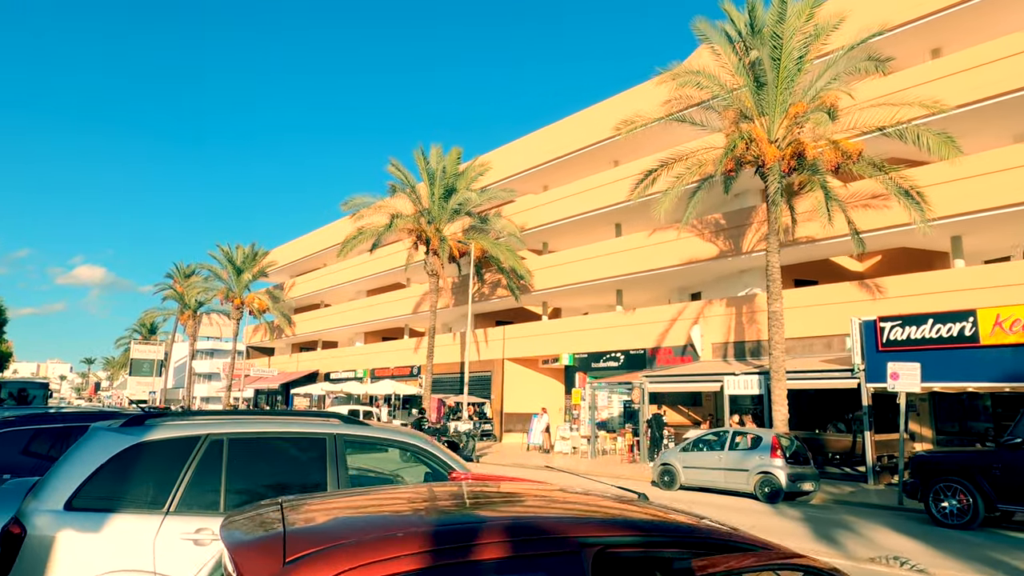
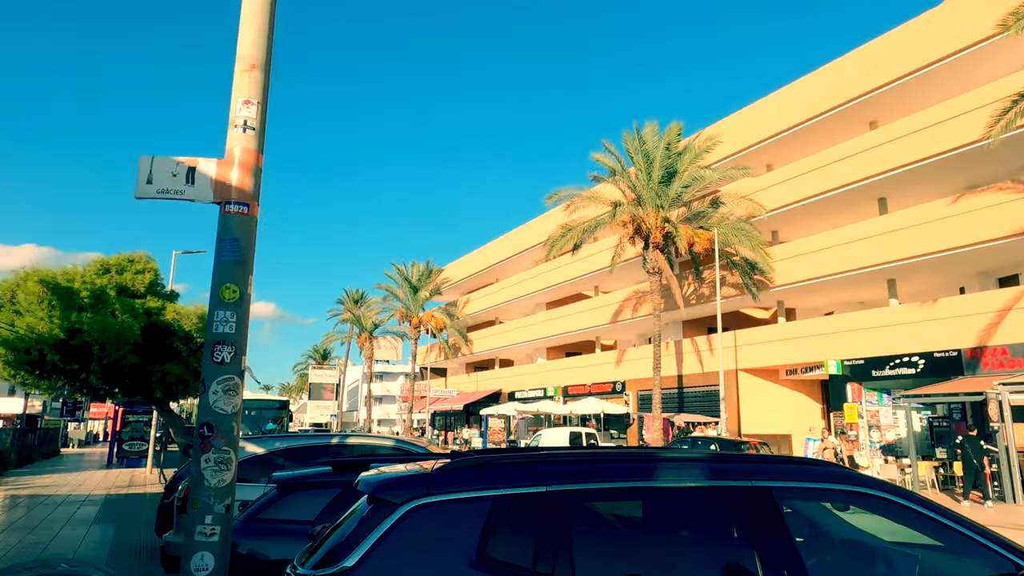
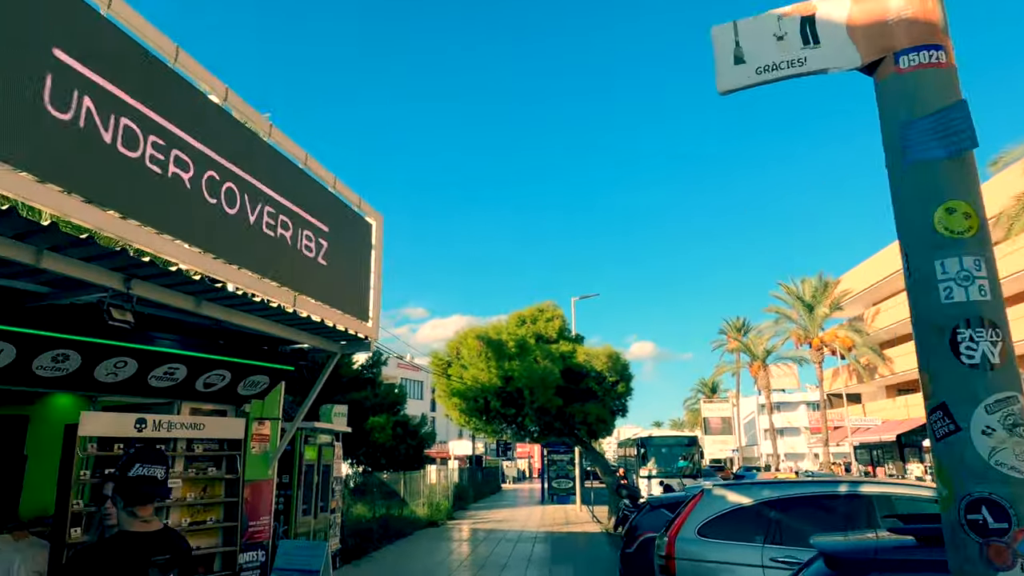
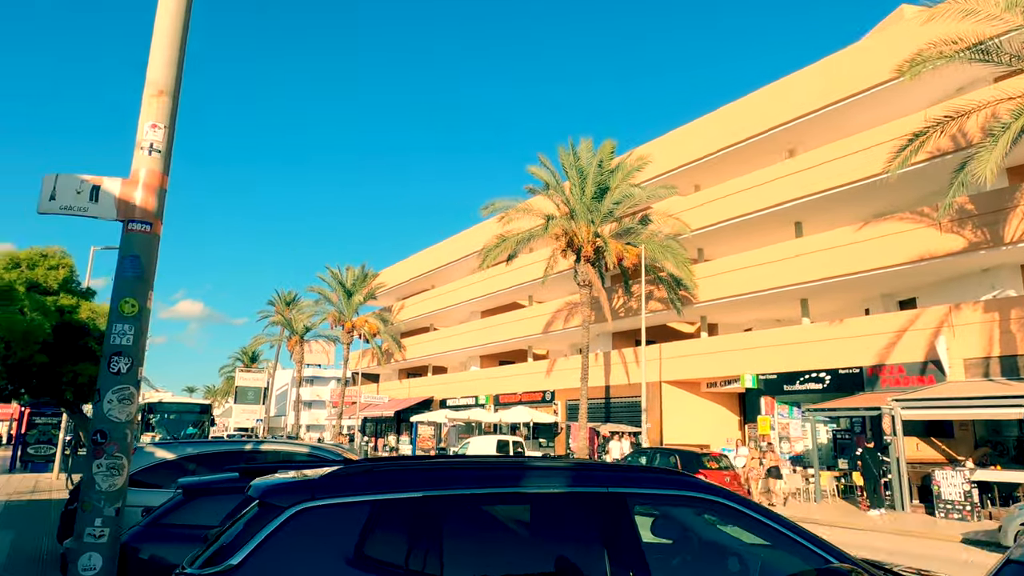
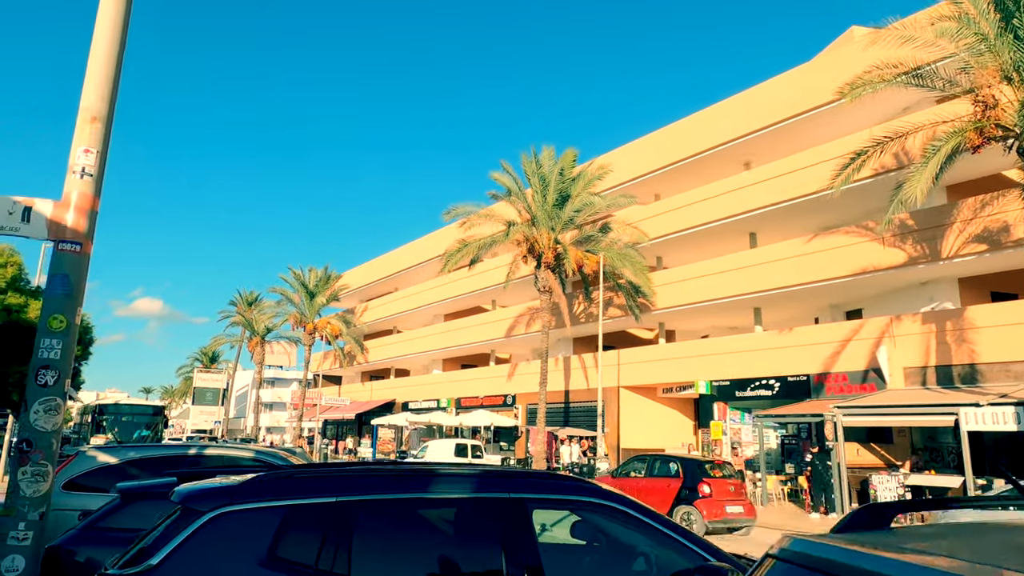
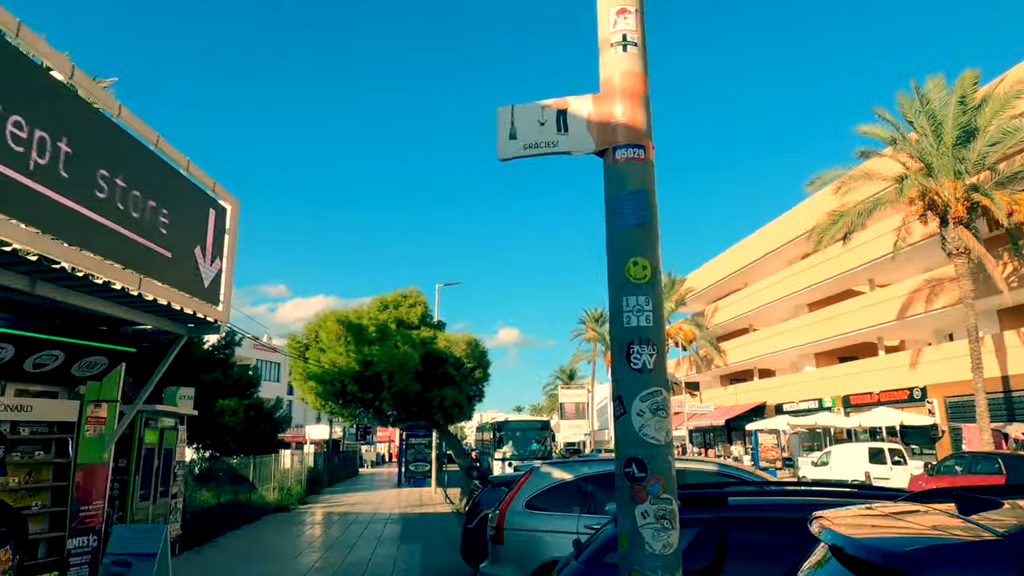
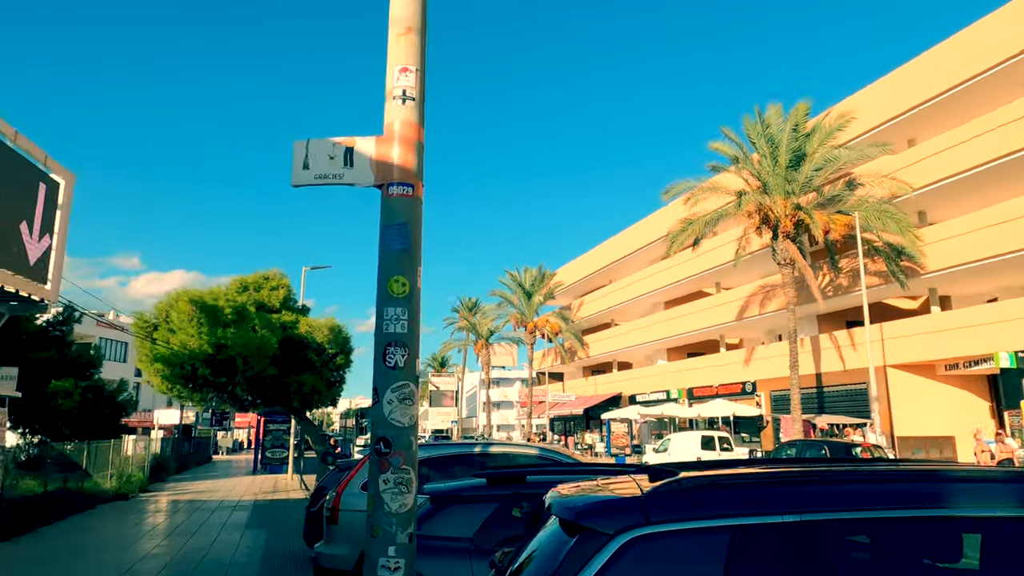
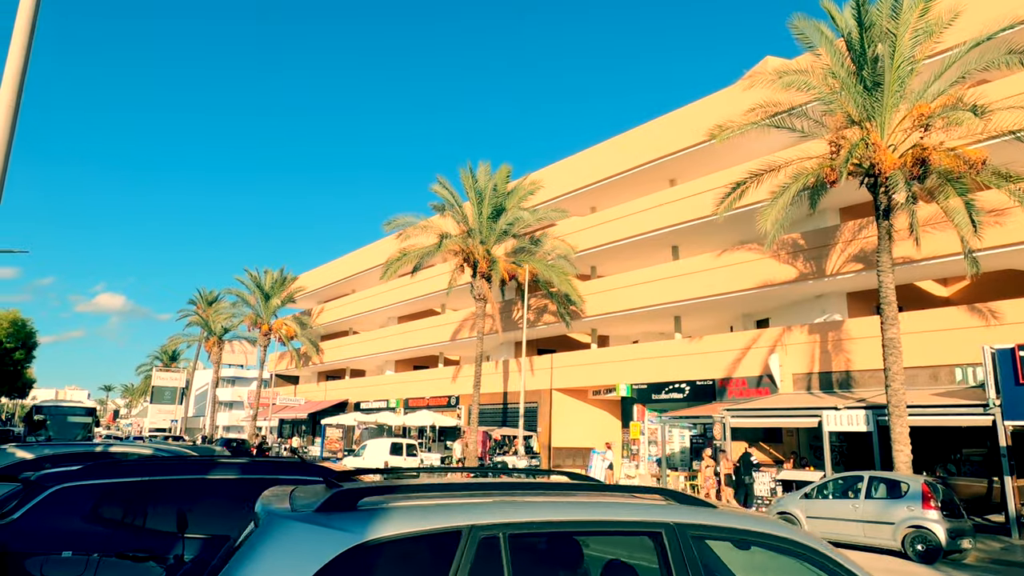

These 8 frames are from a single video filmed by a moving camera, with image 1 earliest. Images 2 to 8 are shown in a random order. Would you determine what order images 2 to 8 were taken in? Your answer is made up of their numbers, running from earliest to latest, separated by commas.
8, 5, 4, 2, 7, 6, 3
